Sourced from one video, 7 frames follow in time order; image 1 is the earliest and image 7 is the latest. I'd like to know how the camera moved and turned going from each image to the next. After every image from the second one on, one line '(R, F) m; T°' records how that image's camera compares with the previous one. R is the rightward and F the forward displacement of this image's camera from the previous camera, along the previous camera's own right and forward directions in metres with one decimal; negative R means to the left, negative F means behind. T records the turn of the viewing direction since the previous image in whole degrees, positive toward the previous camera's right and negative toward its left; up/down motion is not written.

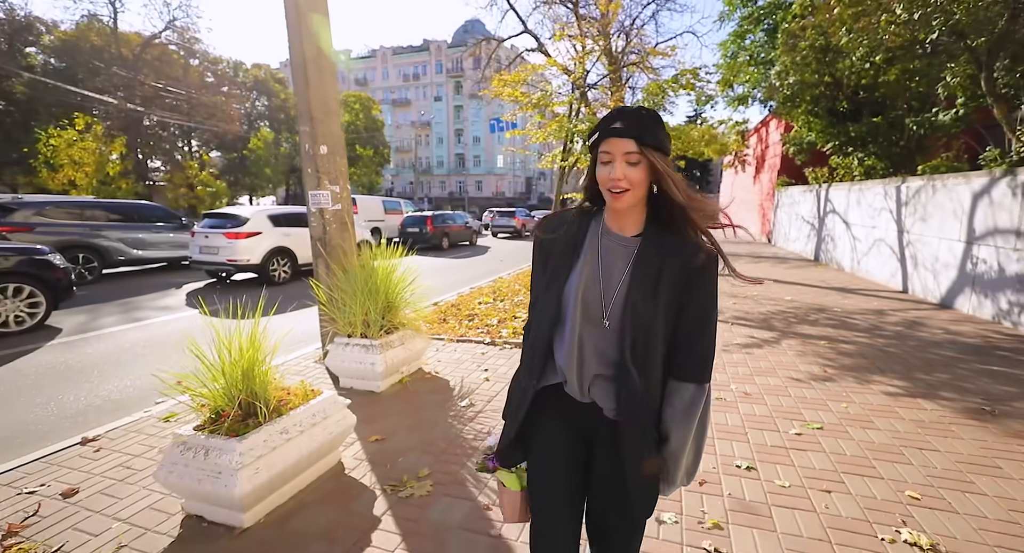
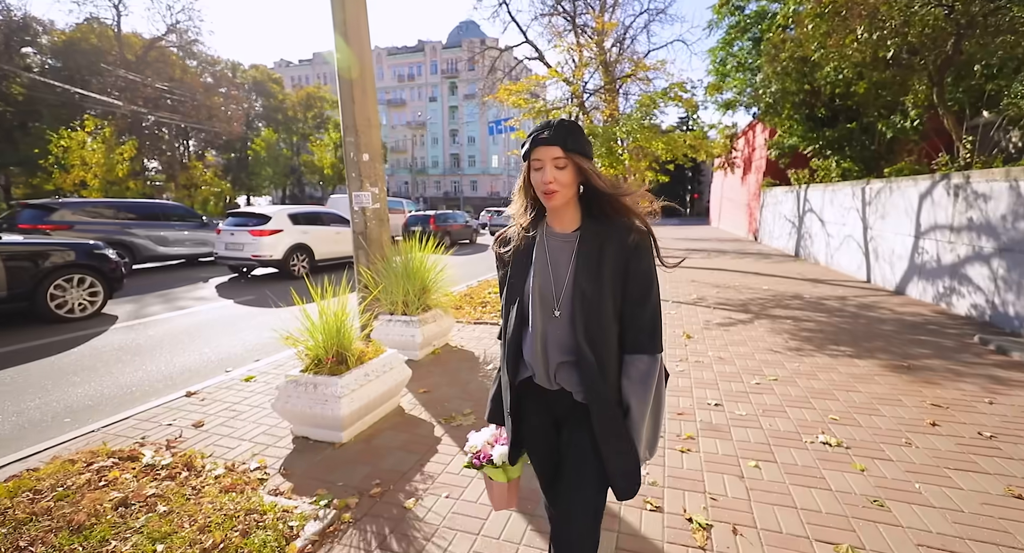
(-0.2, -0.8) m; +1°
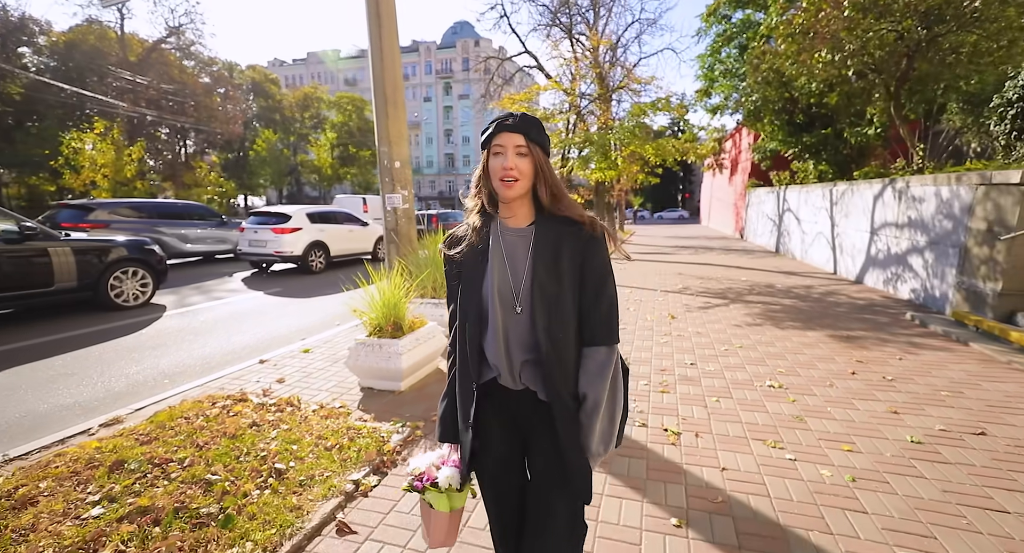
(-0.2, -0.9) m; +1°
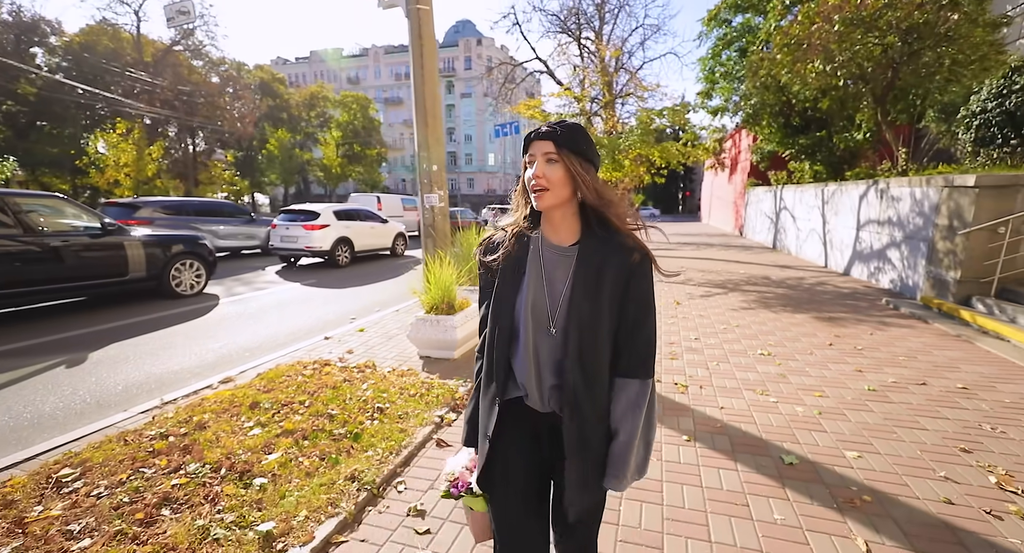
(-0.4, -0.8) m; 0°
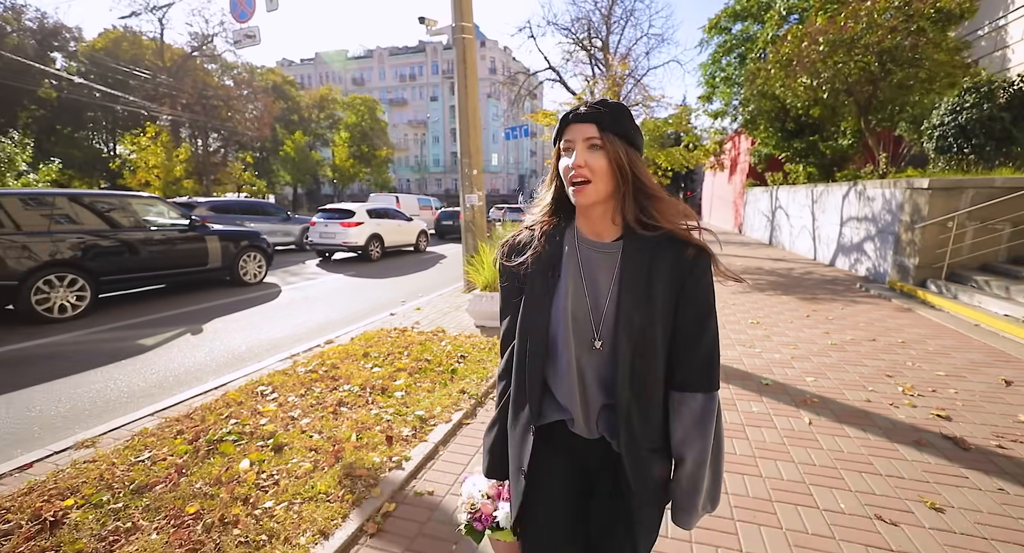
(-0.5, -1.2) m; 0°
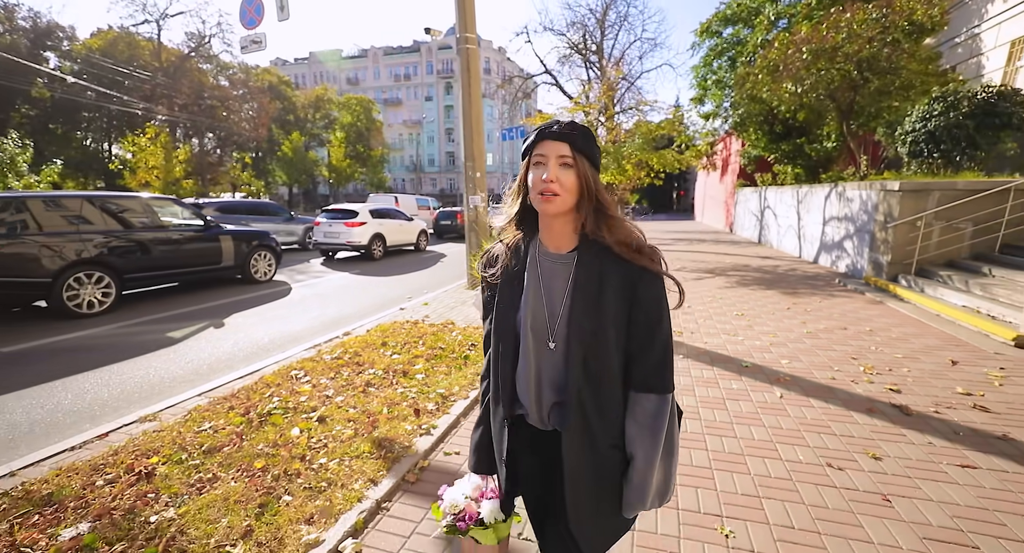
(-0.1, -0.5) m; +1°
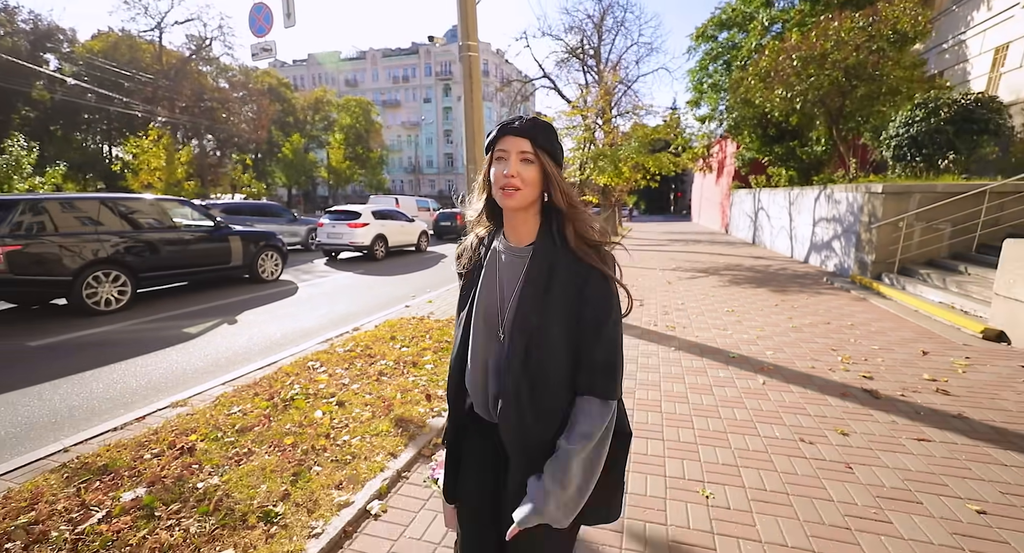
(0.0, -0.3) m; 0°
